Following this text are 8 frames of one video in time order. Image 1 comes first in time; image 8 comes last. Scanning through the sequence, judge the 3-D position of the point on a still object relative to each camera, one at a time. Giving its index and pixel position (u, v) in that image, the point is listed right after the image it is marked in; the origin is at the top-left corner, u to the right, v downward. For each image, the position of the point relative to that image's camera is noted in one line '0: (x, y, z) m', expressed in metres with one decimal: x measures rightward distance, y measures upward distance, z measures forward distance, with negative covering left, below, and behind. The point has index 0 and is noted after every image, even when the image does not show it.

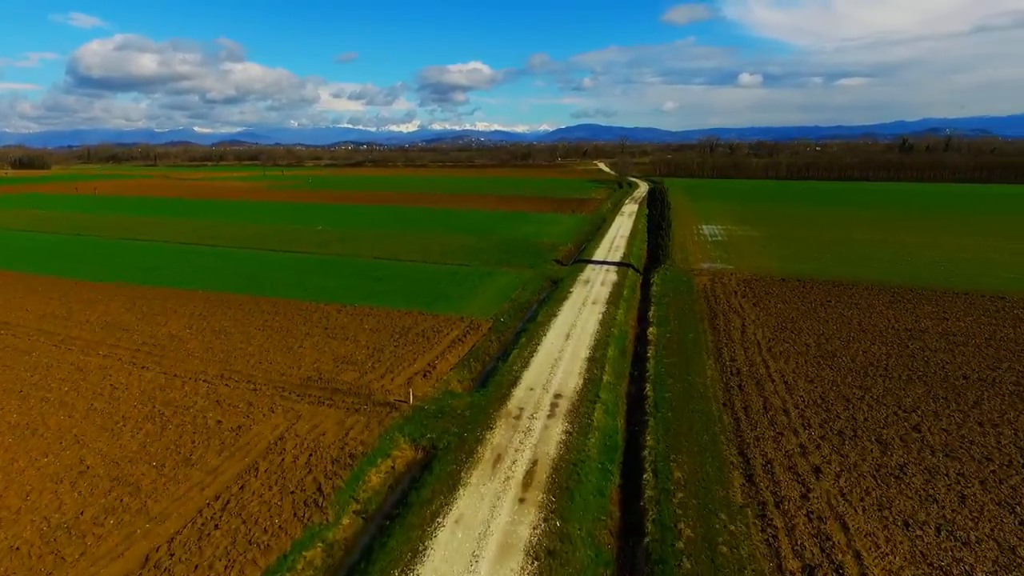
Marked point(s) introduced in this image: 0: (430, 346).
0: (-2.7, -1.9, +19.9) m
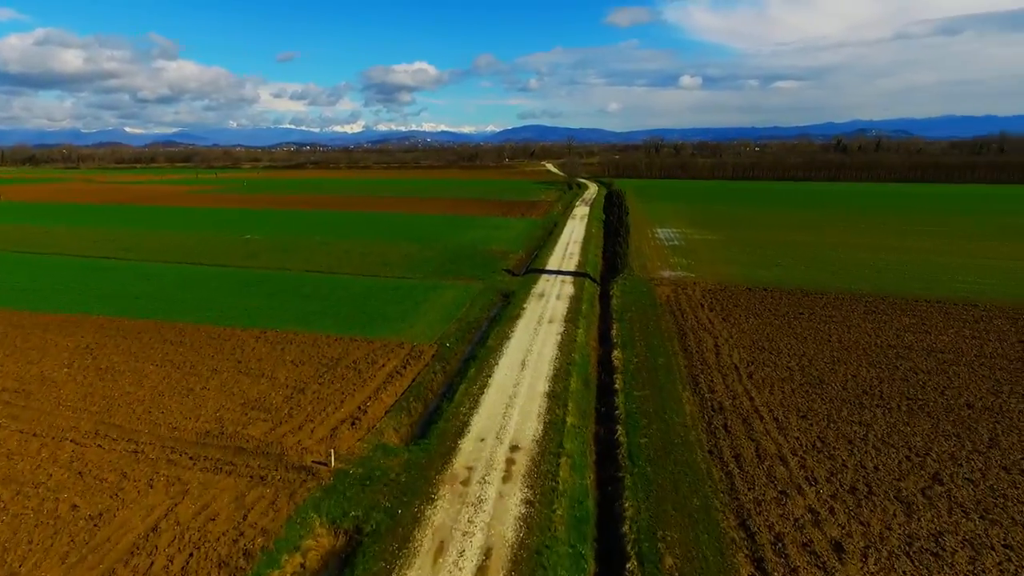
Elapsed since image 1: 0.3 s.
0: (-4.1, -2.6, +16.9) m
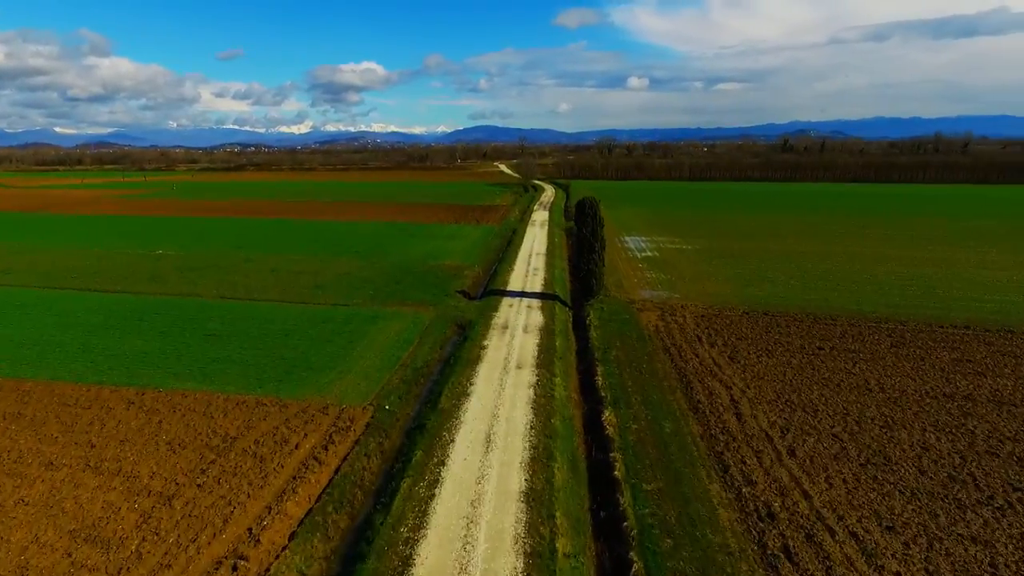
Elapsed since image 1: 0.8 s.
0: (-4.9, -3.8, +12.0) m
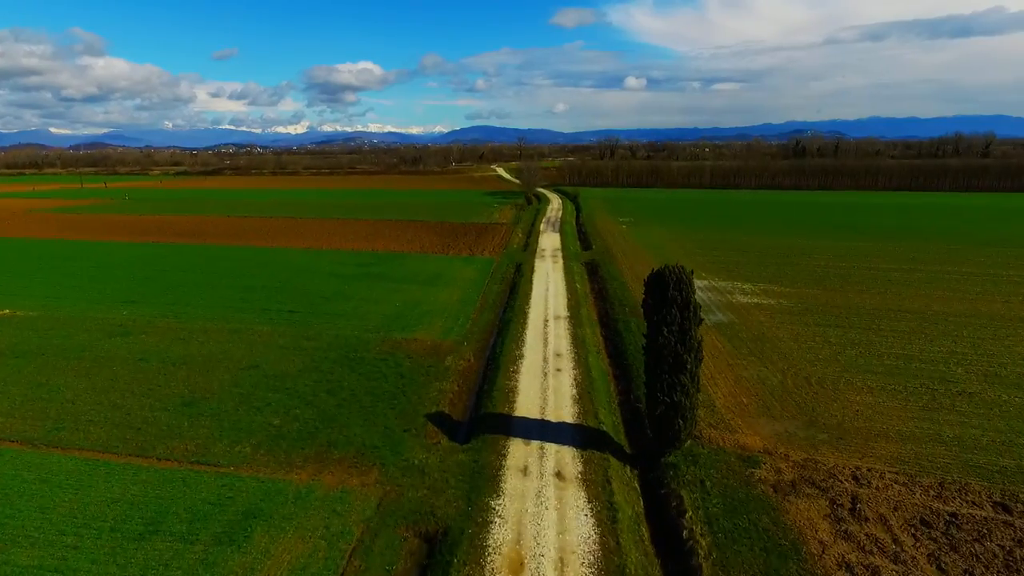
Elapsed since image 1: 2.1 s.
0: (-4.5, -6.9, +0.2) m
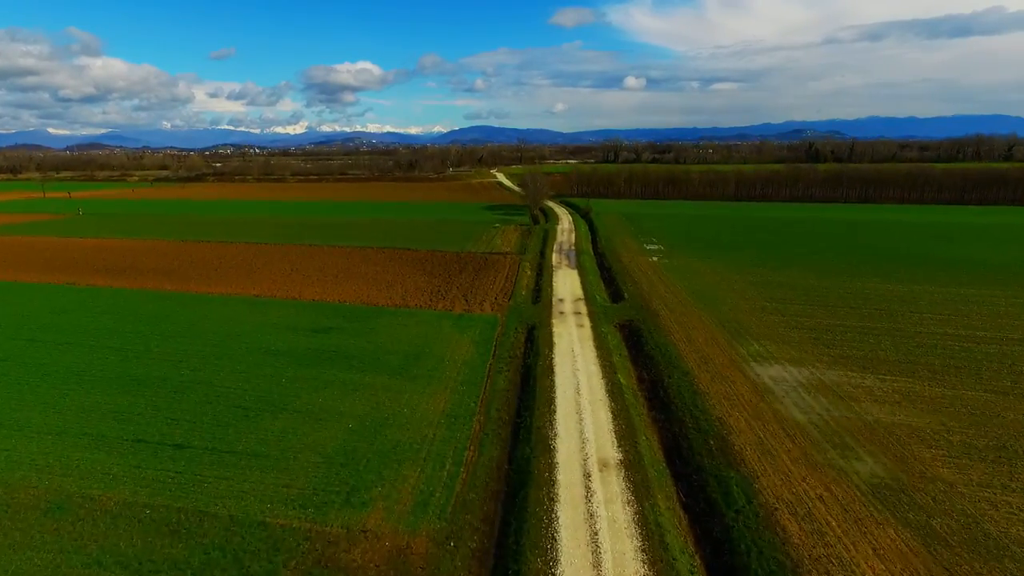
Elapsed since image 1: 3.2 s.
0: (-4.0, -10.2, -9.6) m
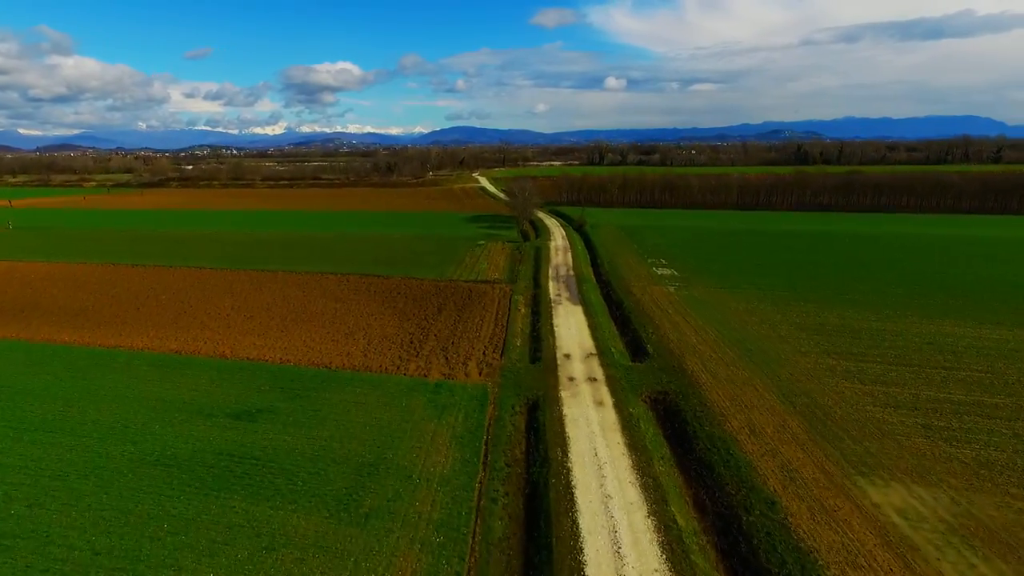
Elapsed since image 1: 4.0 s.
0: (-3.0, -12.3, -16.9) m
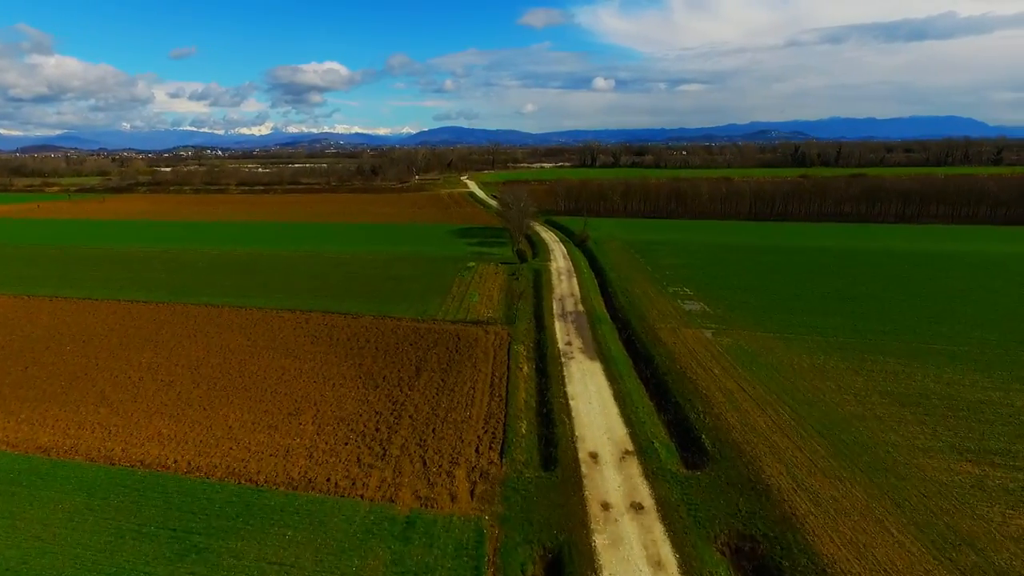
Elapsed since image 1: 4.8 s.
0: (-2.1, -14.5, -24.4) m
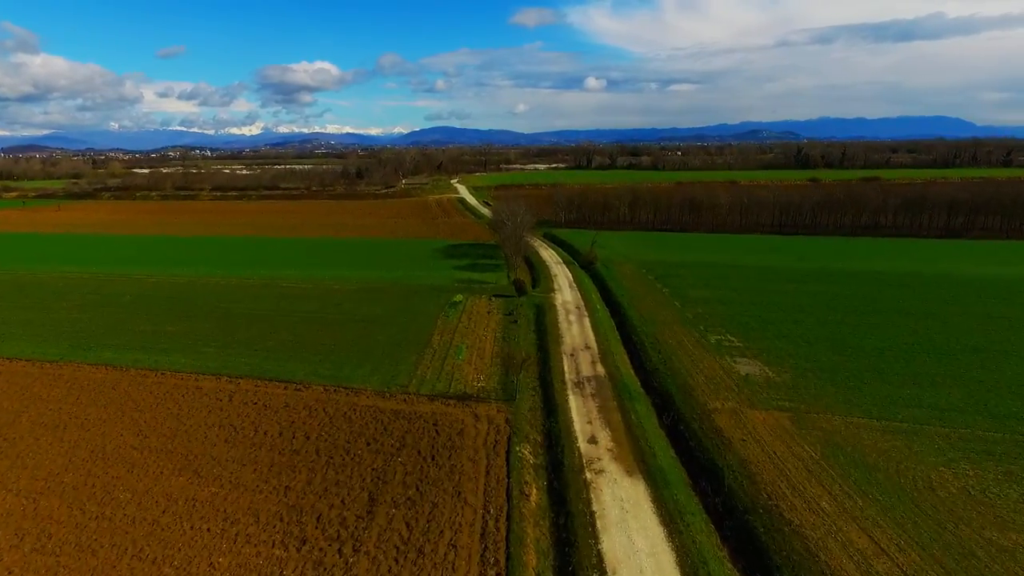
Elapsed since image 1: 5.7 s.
0: (-1.4, -16.9, -33.0) m
